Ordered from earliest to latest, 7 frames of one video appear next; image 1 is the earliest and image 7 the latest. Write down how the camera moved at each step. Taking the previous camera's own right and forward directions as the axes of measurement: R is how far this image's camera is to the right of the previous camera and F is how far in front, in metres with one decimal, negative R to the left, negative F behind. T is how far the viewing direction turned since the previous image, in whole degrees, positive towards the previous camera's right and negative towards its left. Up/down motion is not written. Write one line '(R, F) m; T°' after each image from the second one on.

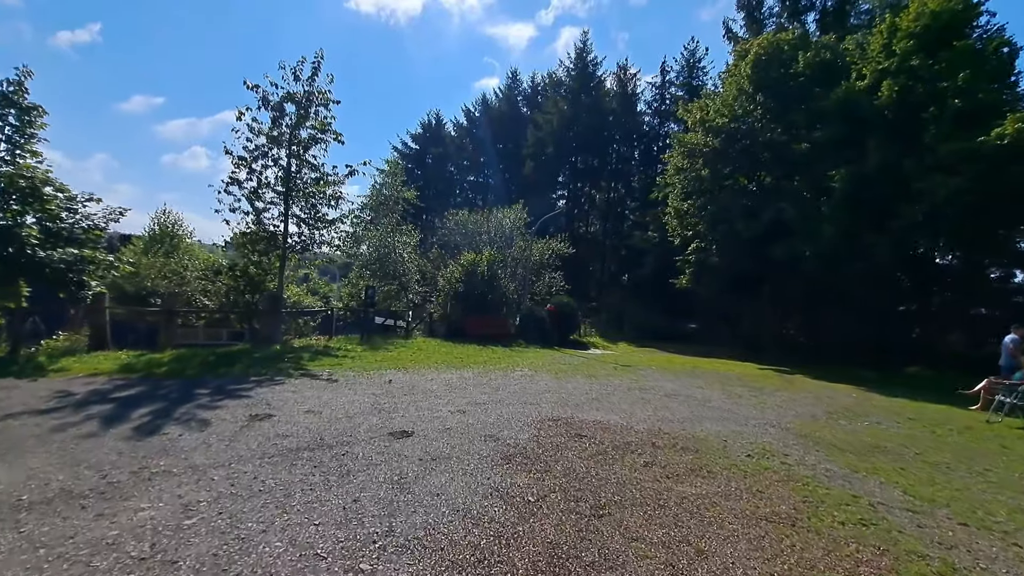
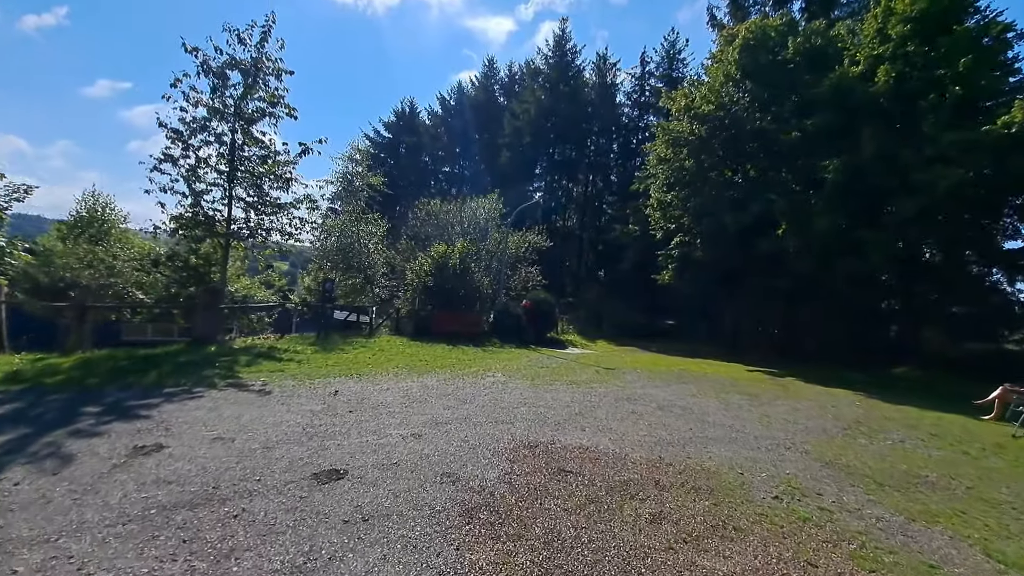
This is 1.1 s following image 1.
(+0.1, +1.5) m; +3°
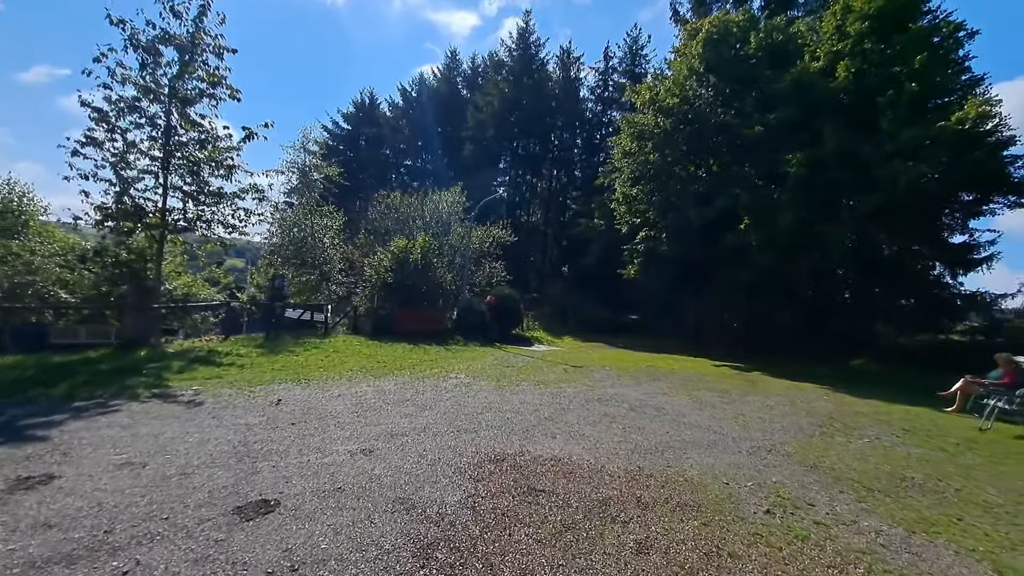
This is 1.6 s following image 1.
(0.0, +0.7) m; +4°
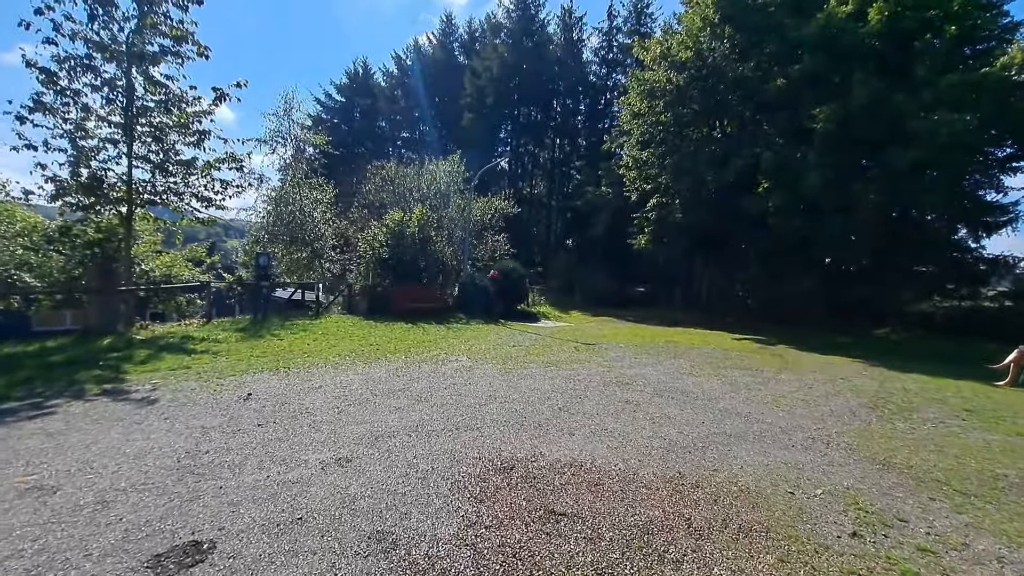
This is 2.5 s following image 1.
(0.0, +1.1) m; 0°
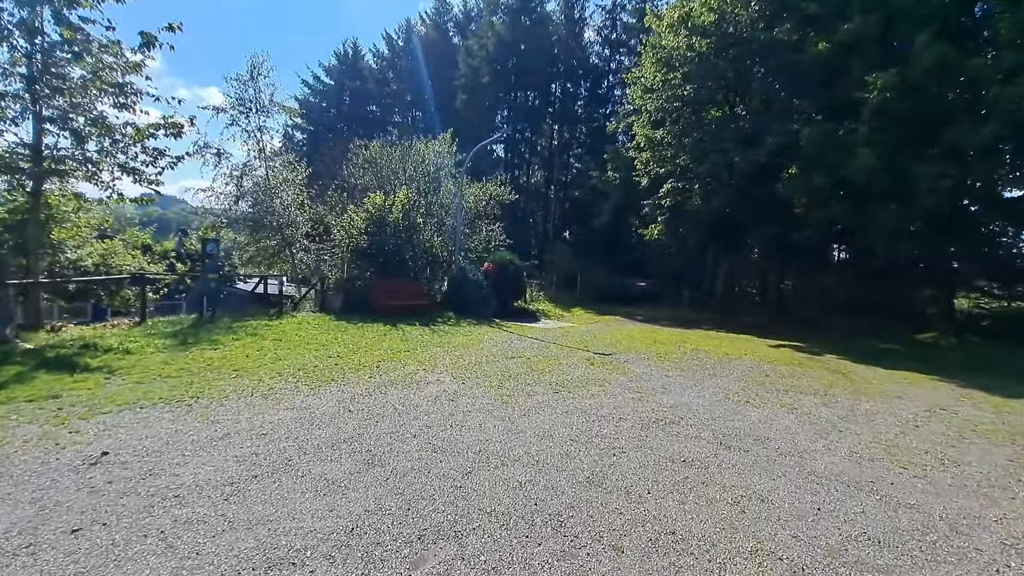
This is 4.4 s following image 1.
(-0.1, +2.3) m; +1°
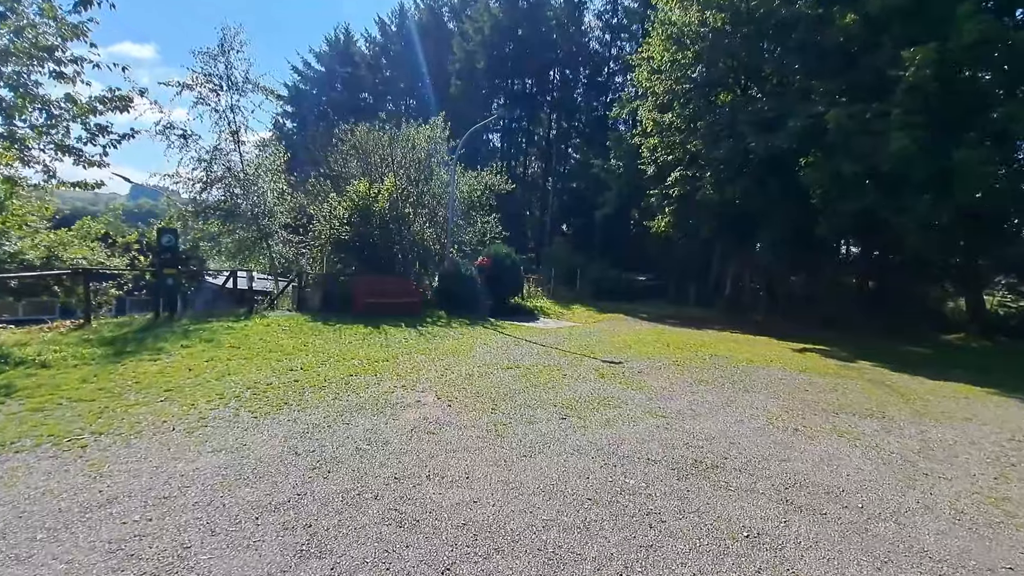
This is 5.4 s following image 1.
(0.0, +1.3) m; 0°
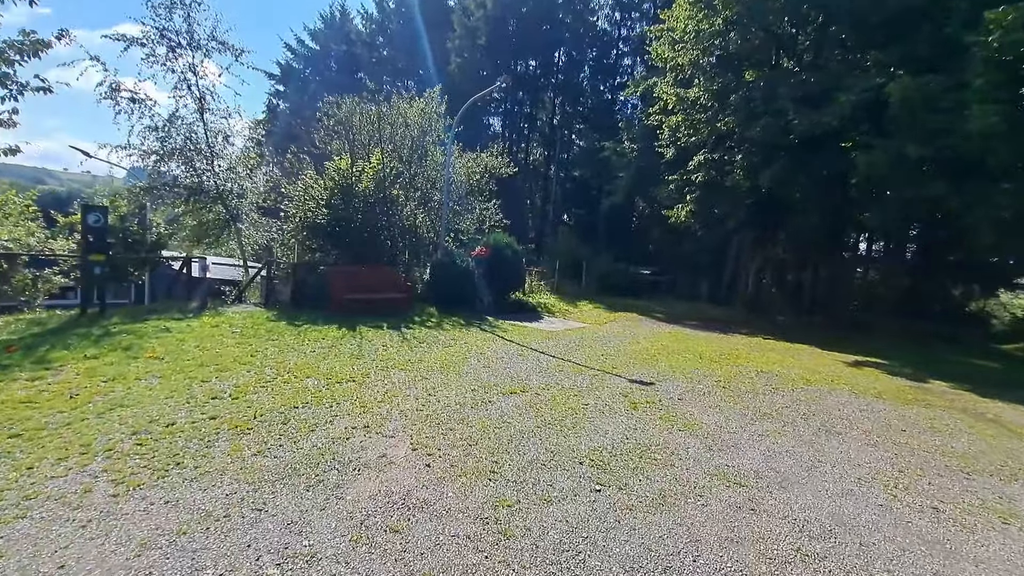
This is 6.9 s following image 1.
(-0.1, +1.9) m; 0°
